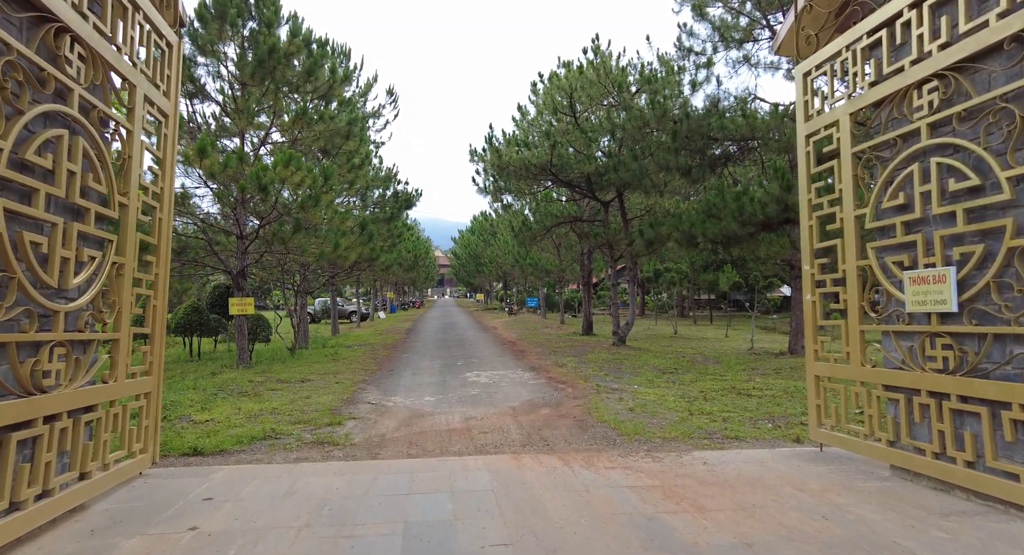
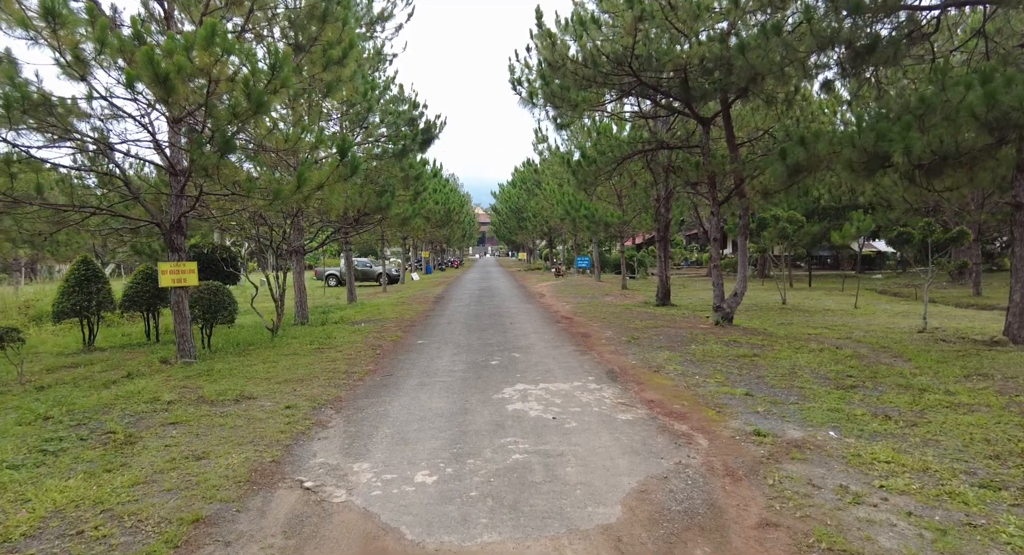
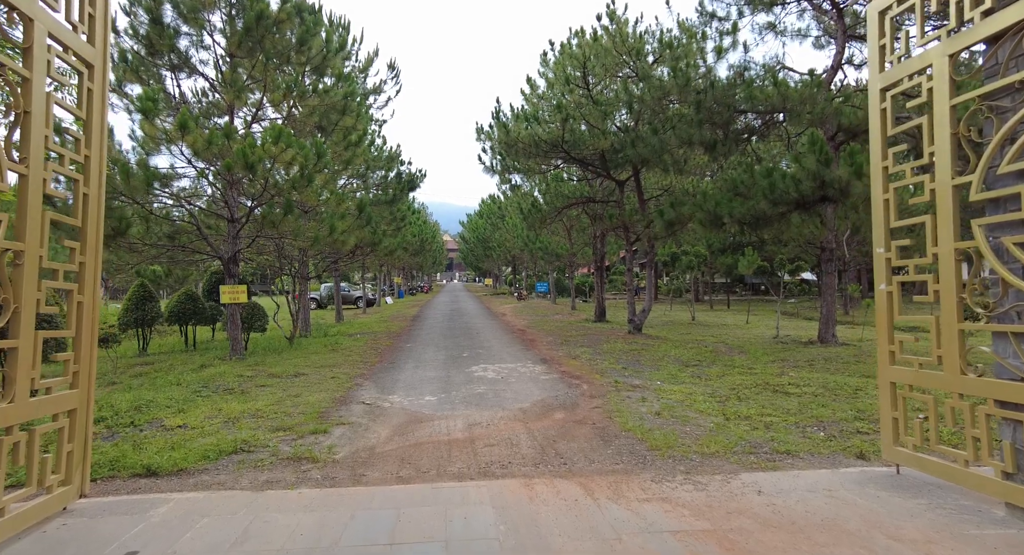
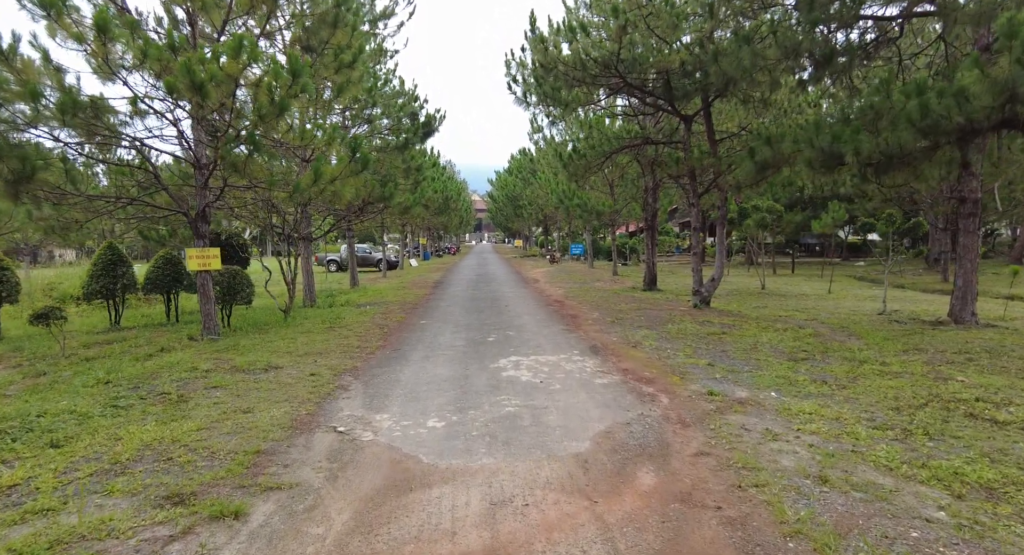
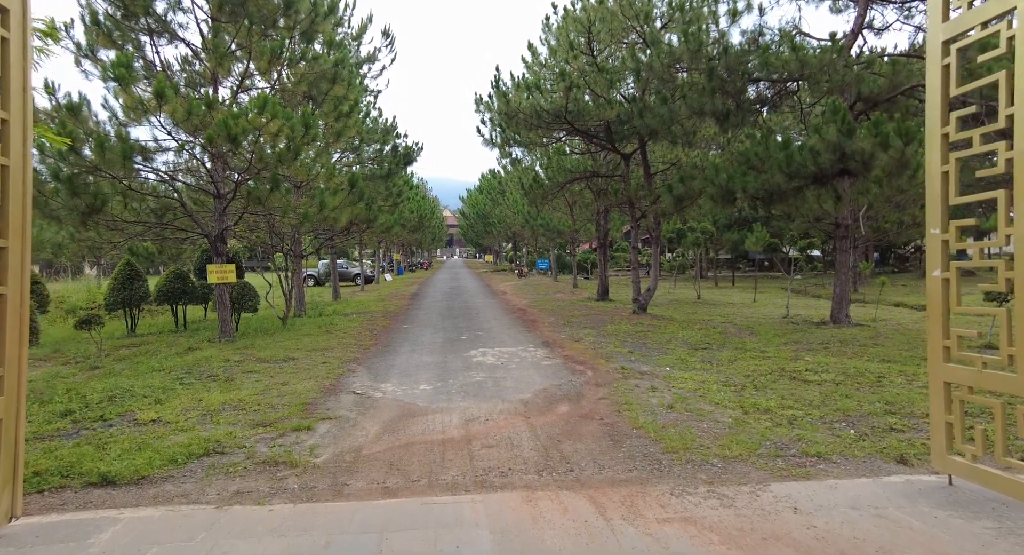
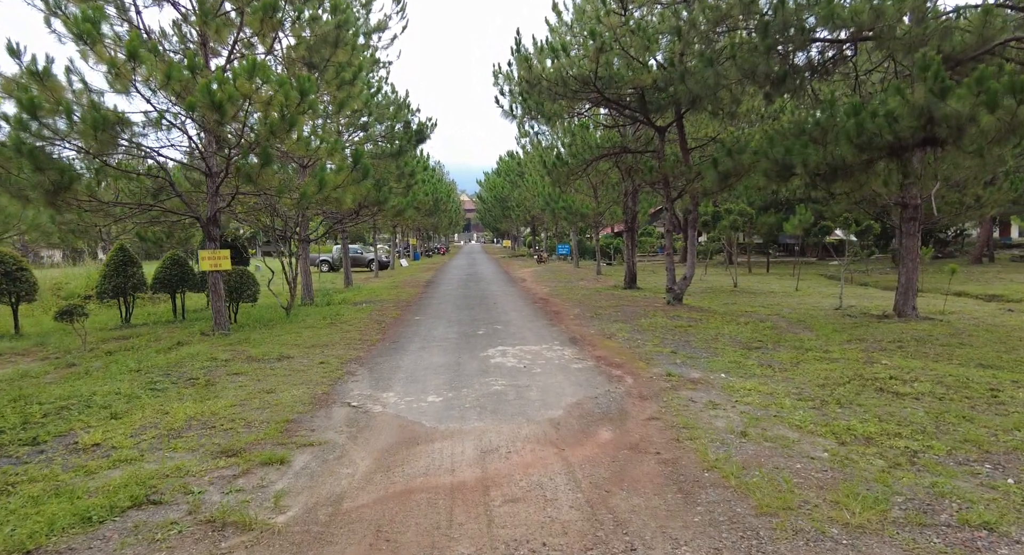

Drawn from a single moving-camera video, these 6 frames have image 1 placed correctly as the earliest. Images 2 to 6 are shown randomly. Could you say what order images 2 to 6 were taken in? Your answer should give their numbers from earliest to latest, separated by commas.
3, 5, 6, 4, 2
